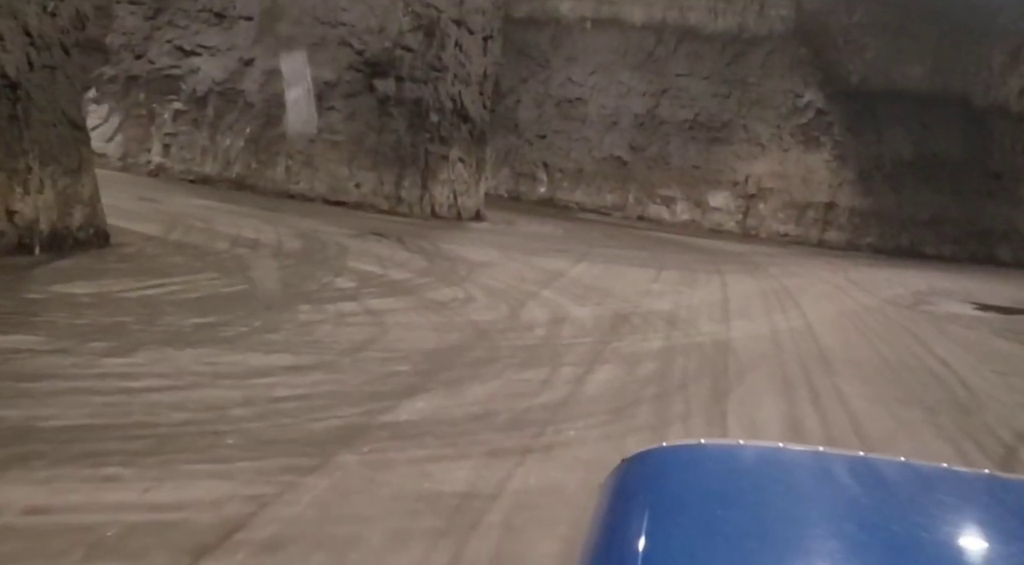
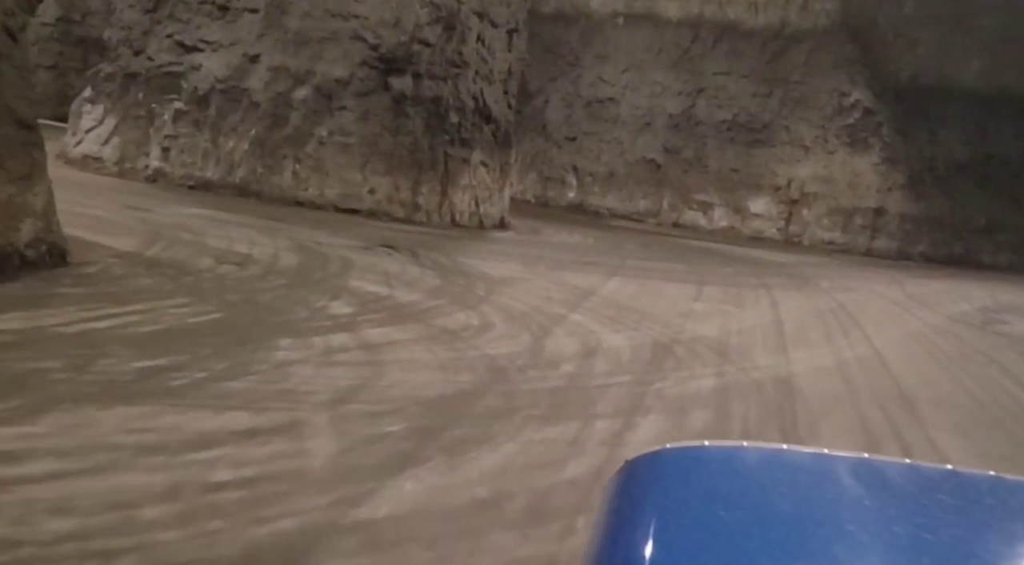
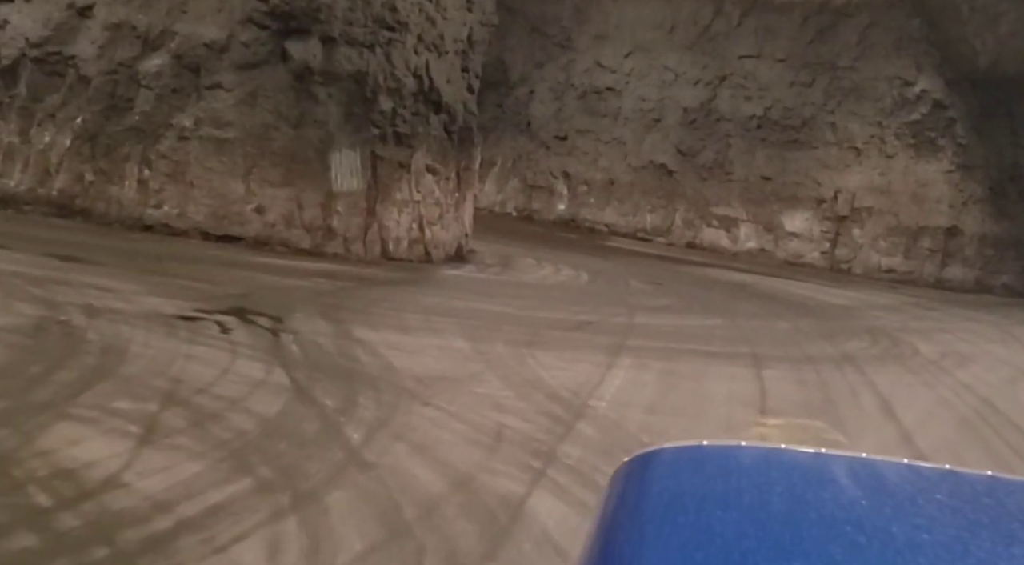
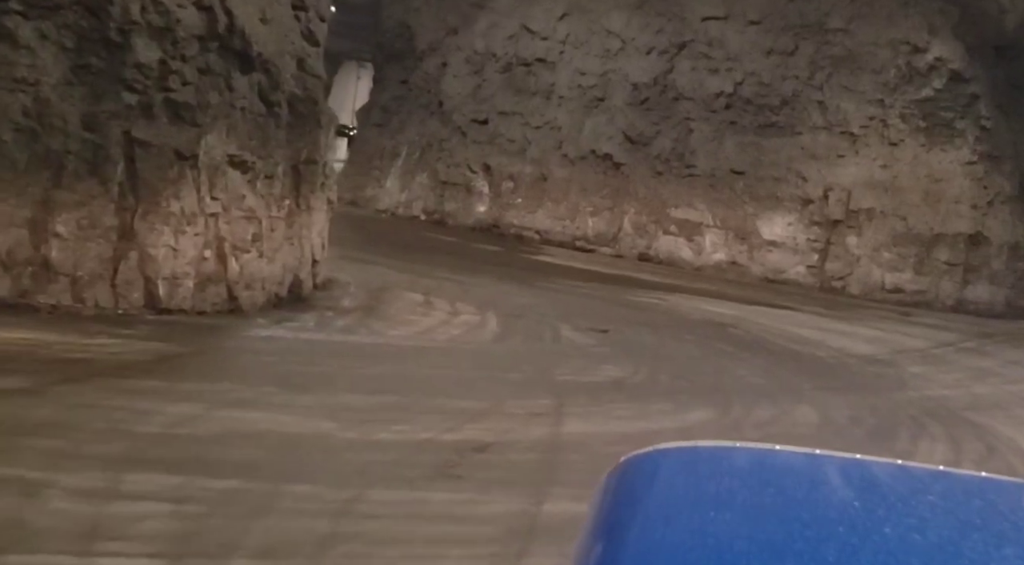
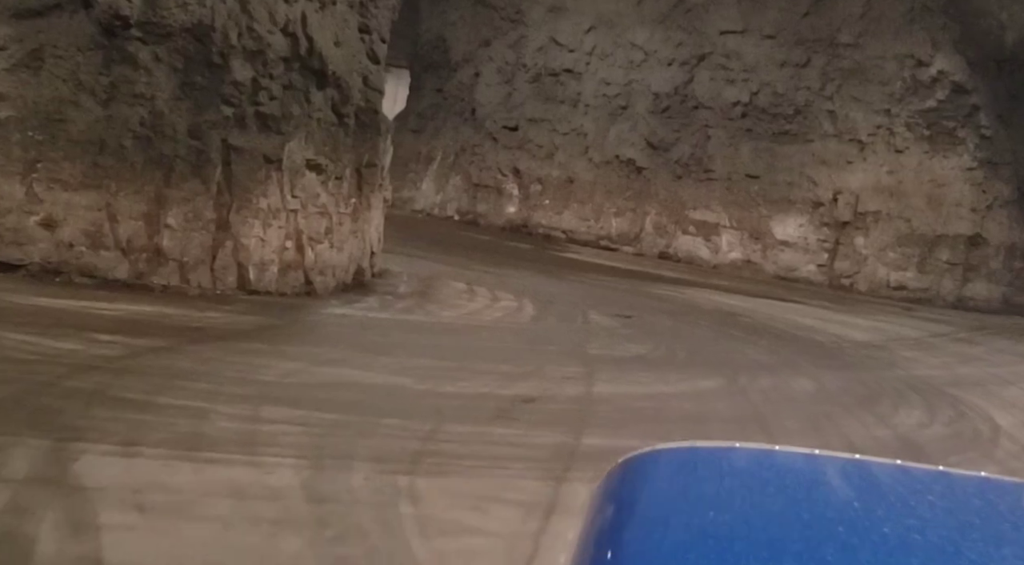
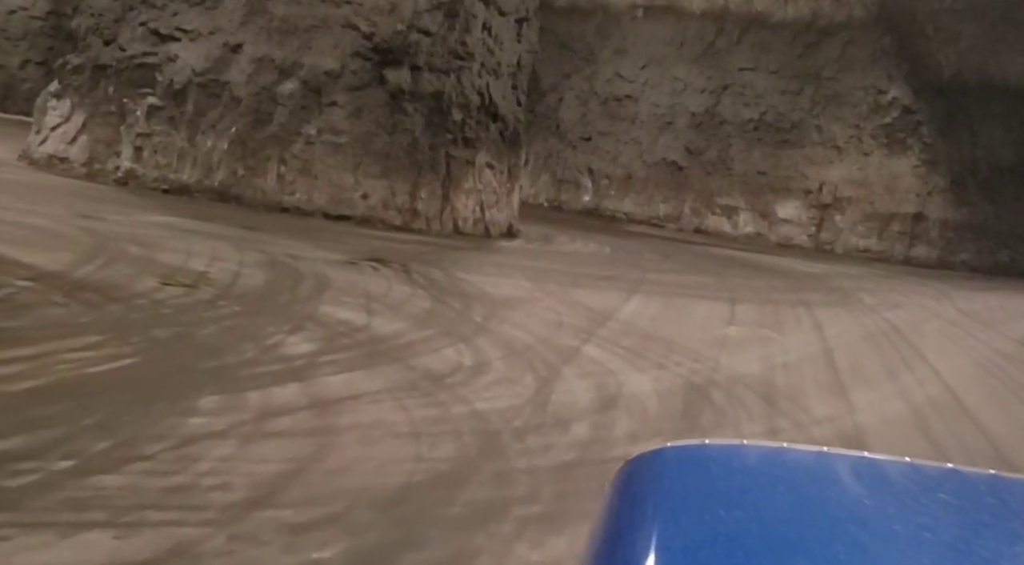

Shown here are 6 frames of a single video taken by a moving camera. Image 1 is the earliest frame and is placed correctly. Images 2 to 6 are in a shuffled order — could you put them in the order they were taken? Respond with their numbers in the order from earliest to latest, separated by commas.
2, 6, 3, 5, 4
